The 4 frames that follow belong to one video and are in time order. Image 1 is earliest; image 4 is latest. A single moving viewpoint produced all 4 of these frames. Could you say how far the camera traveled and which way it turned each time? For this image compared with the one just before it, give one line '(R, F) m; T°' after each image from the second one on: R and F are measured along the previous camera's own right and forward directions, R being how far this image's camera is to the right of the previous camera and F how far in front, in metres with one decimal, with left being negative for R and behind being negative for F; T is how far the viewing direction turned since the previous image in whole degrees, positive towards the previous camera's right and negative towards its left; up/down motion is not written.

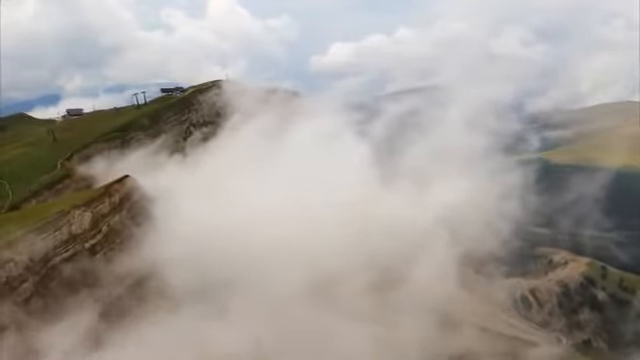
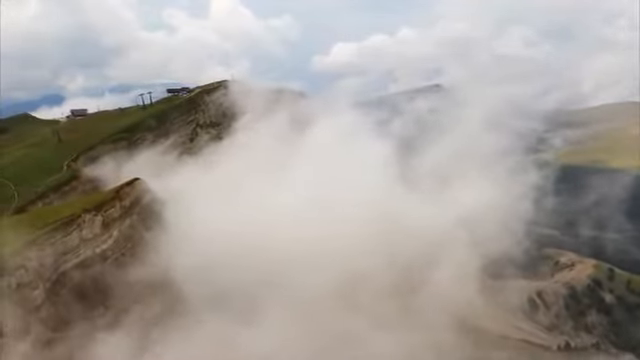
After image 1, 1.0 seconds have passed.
(-1.4, +1.8) m; 0°
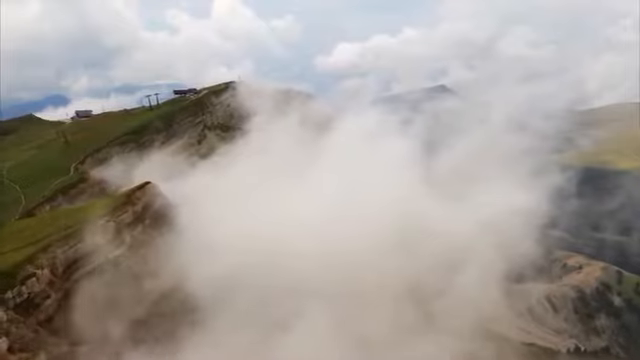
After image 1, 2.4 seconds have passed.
(-1.6, +2.1) m; 0°
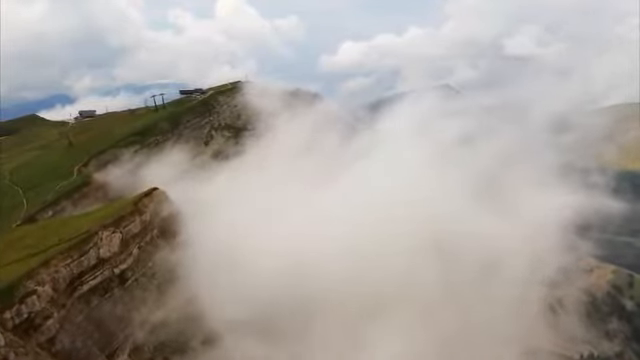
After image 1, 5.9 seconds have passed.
(-1.6, +4.5) m; 0°
